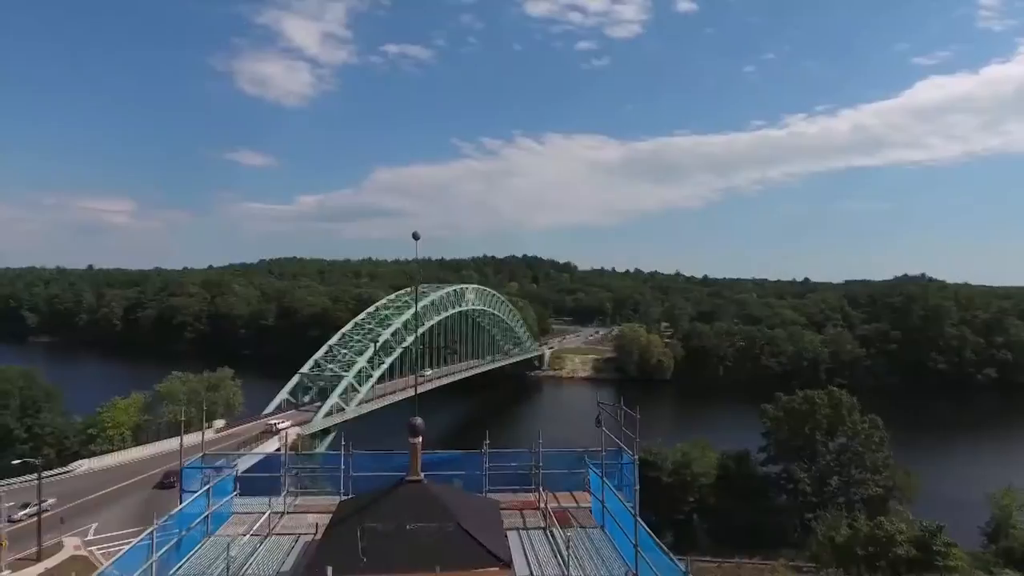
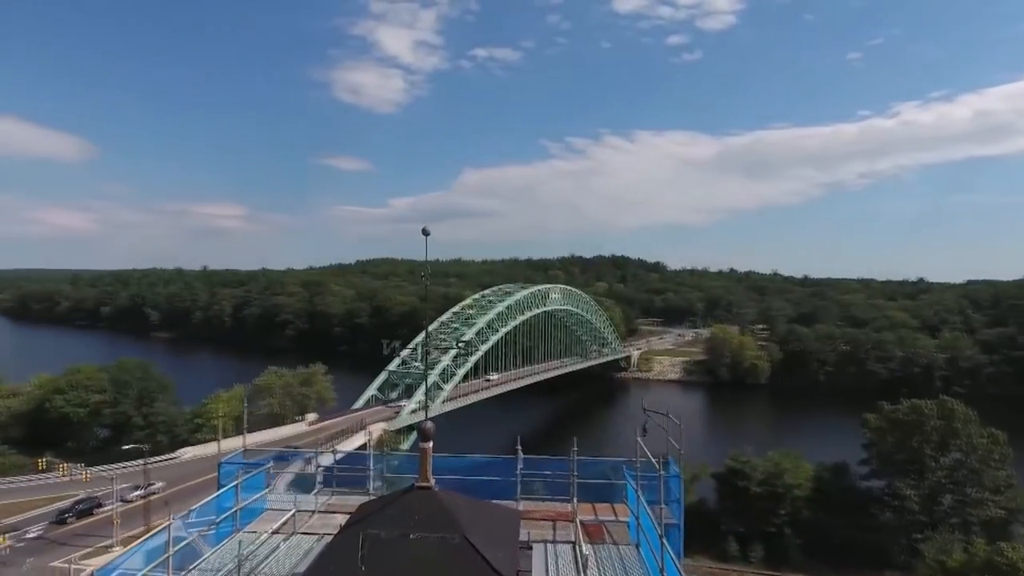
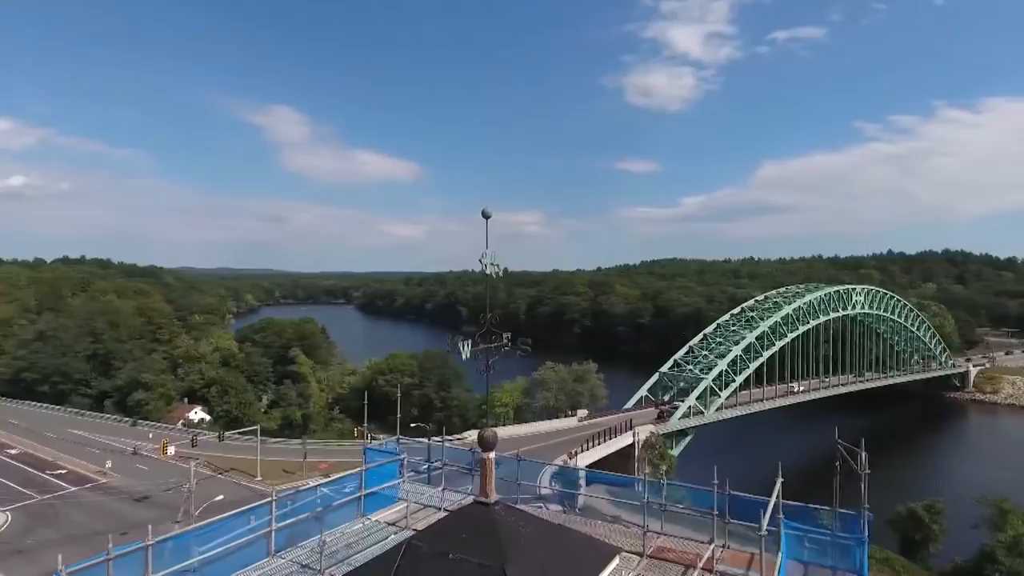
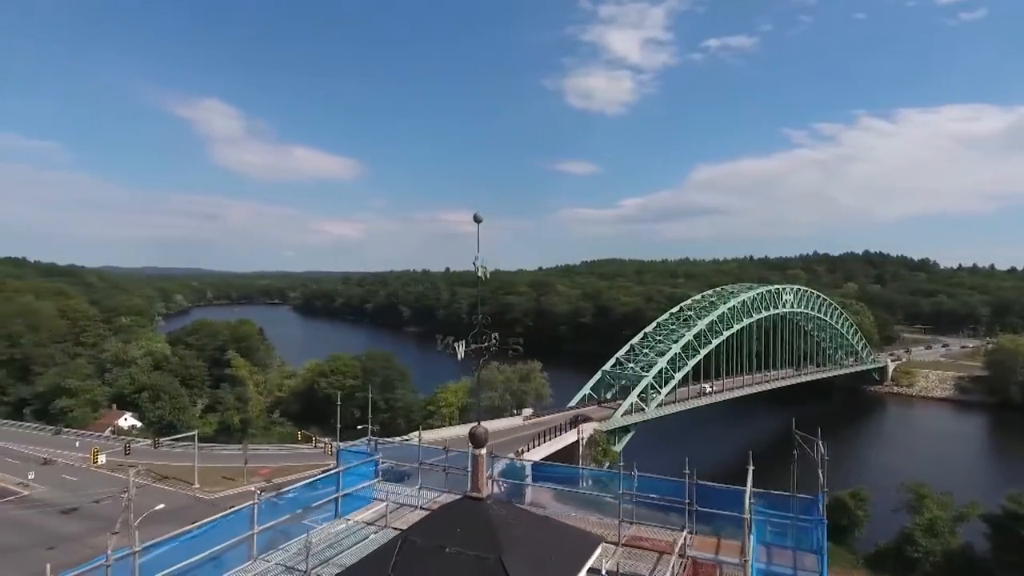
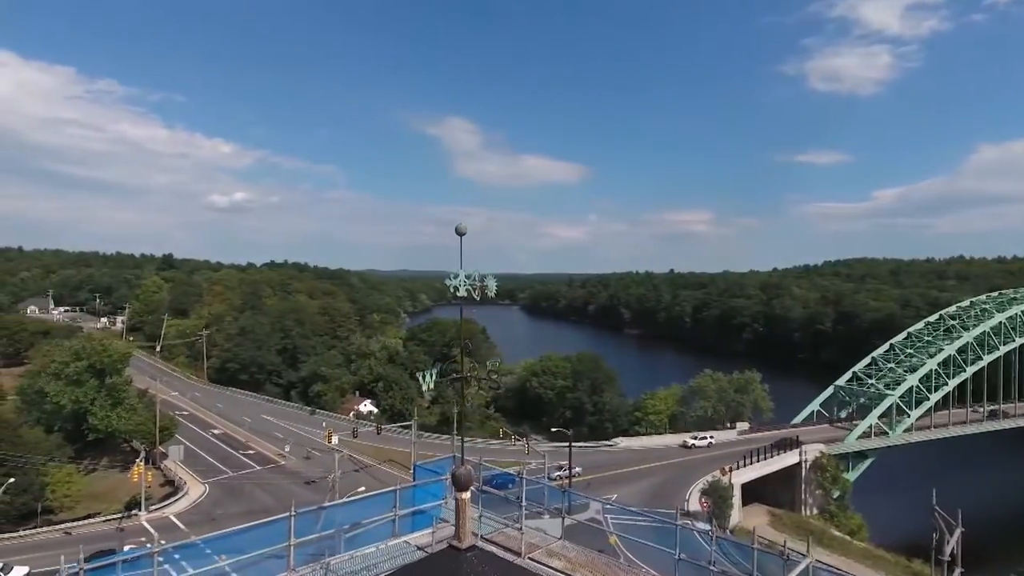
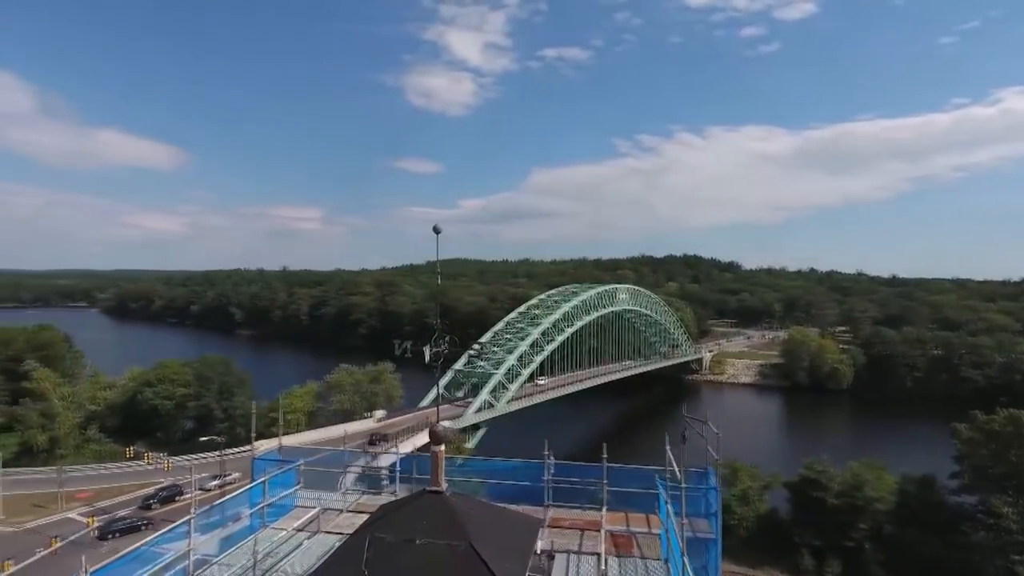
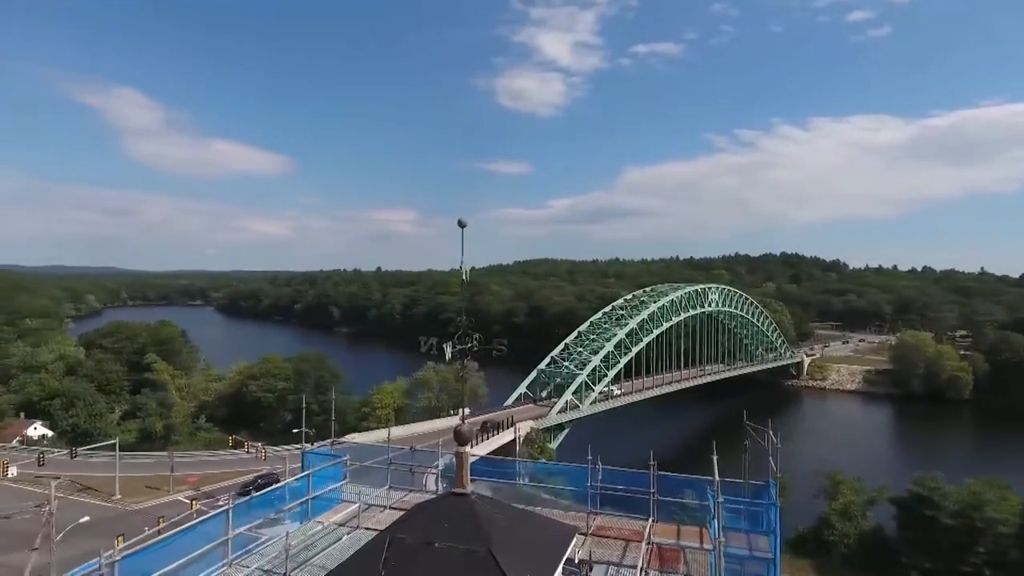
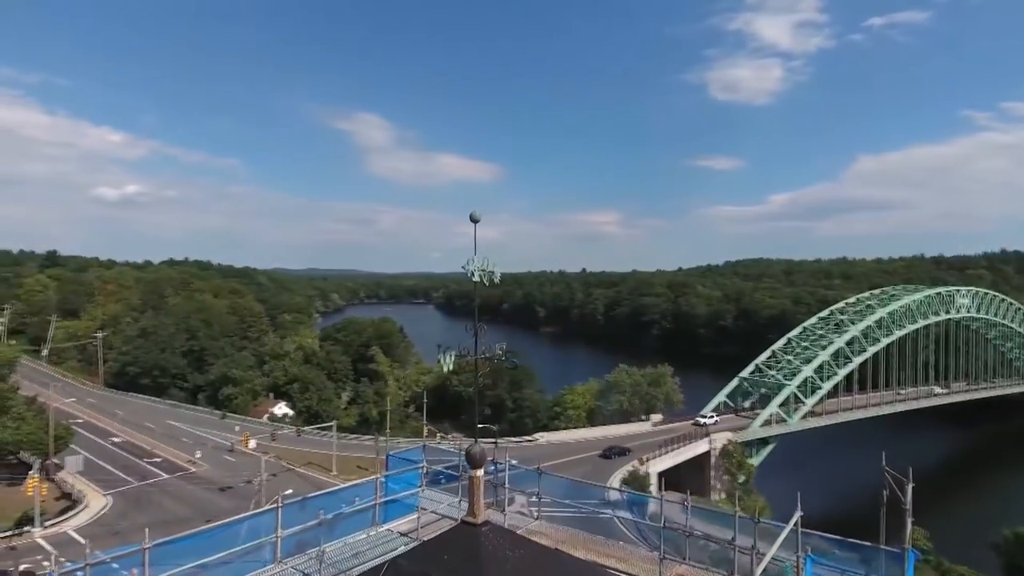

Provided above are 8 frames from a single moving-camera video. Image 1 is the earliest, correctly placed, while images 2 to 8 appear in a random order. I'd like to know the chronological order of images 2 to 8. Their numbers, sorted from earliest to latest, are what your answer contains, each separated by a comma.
2, 6, 7, 4, 3, 8, 5
